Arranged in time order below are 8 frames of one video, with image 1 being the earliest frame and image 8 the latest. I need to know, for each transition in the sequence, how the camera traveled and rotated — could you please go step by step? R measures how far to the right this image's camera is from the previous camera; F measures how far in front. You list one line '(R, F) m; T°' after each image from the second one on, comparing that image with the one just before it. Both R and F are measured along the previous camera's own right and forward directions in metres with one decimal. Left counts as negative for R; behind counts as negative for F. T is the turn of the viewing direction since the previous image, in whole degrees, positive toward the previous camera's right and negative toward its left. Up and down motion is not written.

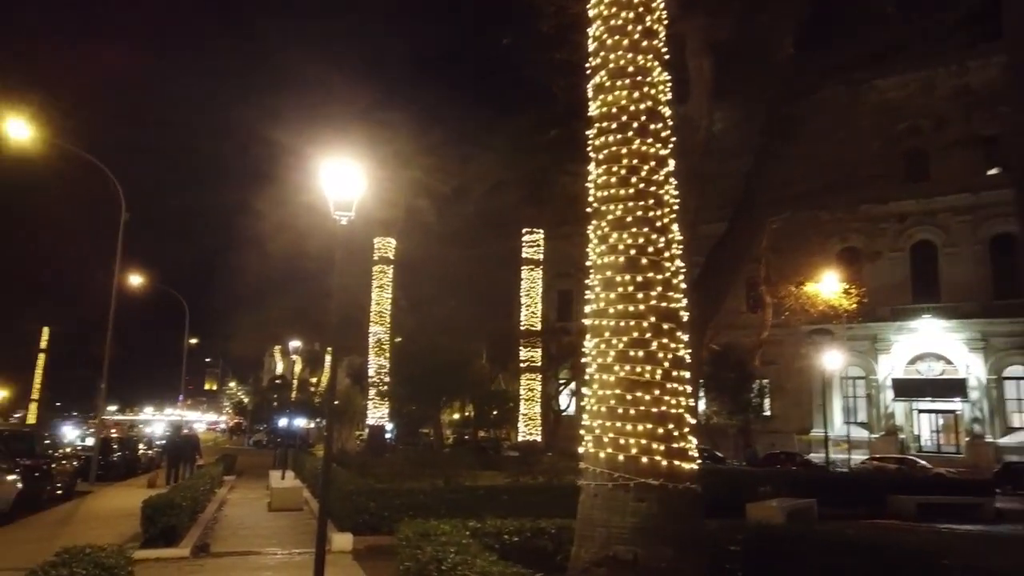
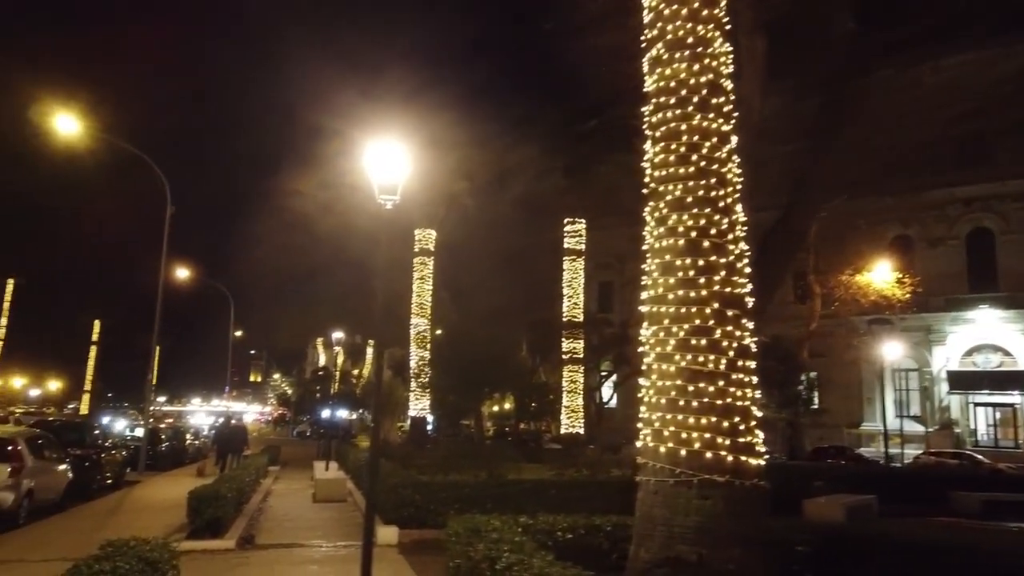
(-0.1, +0.3) m; -3°
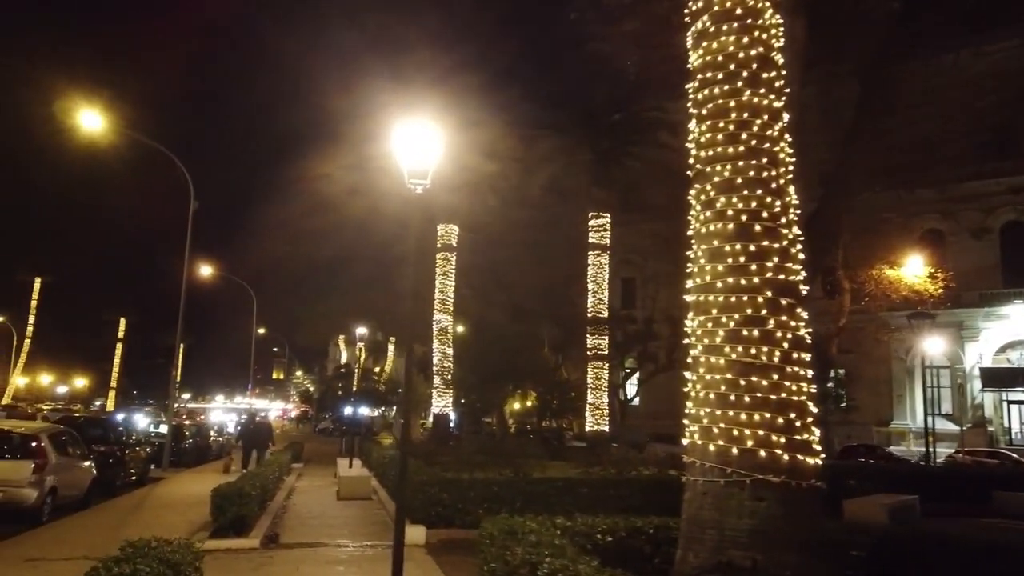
(-0.1, +0.3) m; -1°
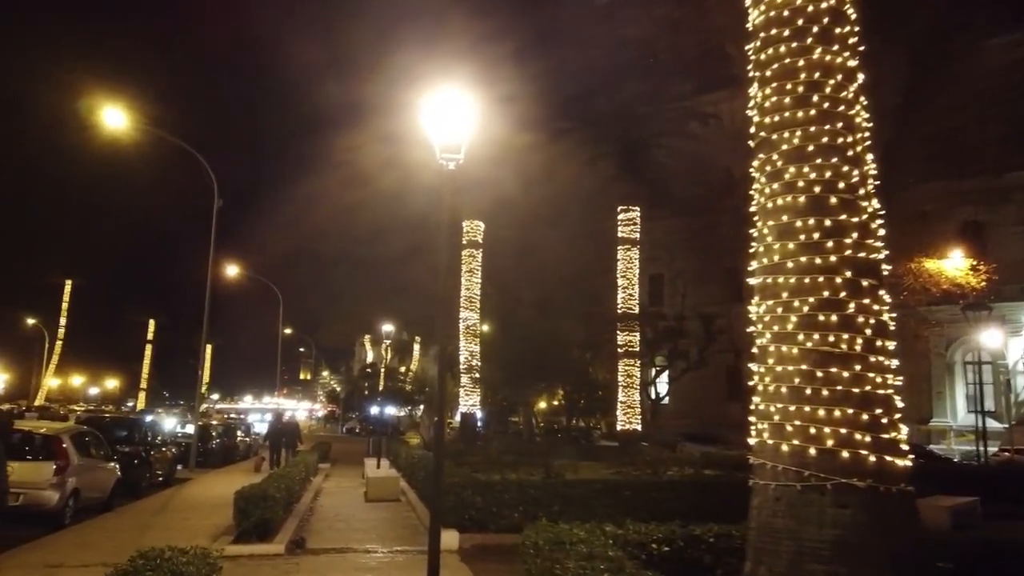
(-0.1, +0.6) m; -2°
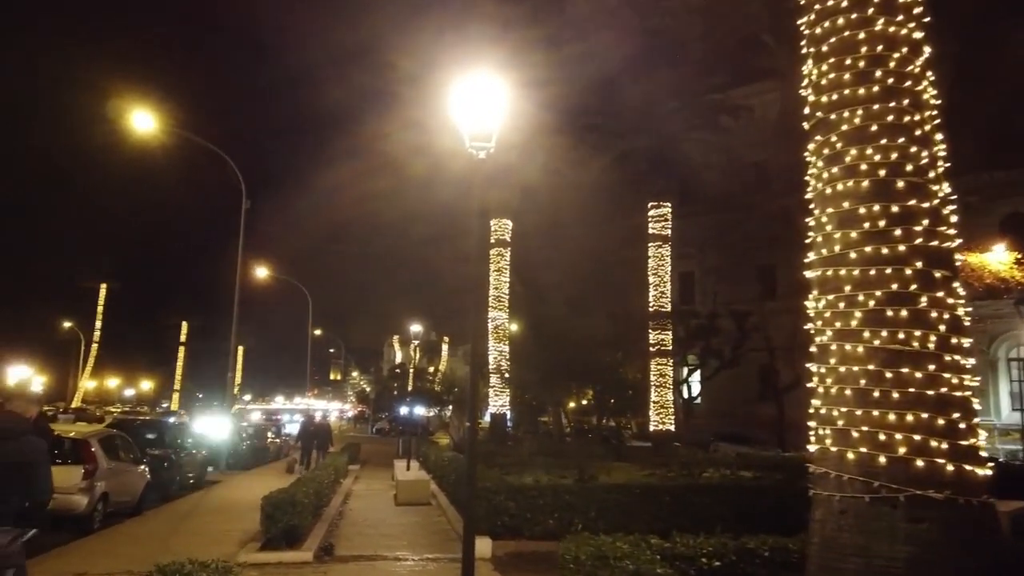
(0.0, +0.4) m; -2°
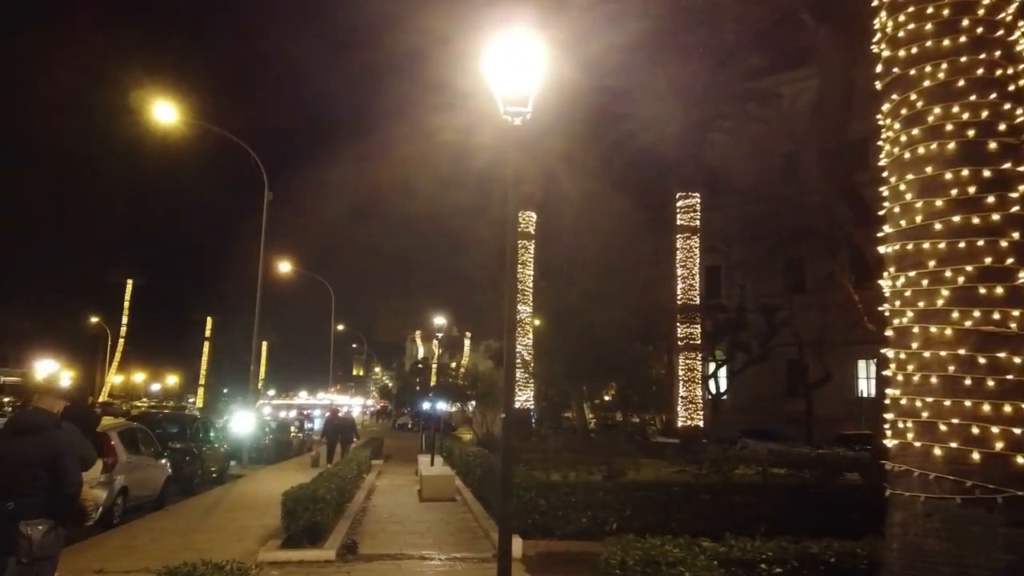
(-0.1, +0.5) m; -1°
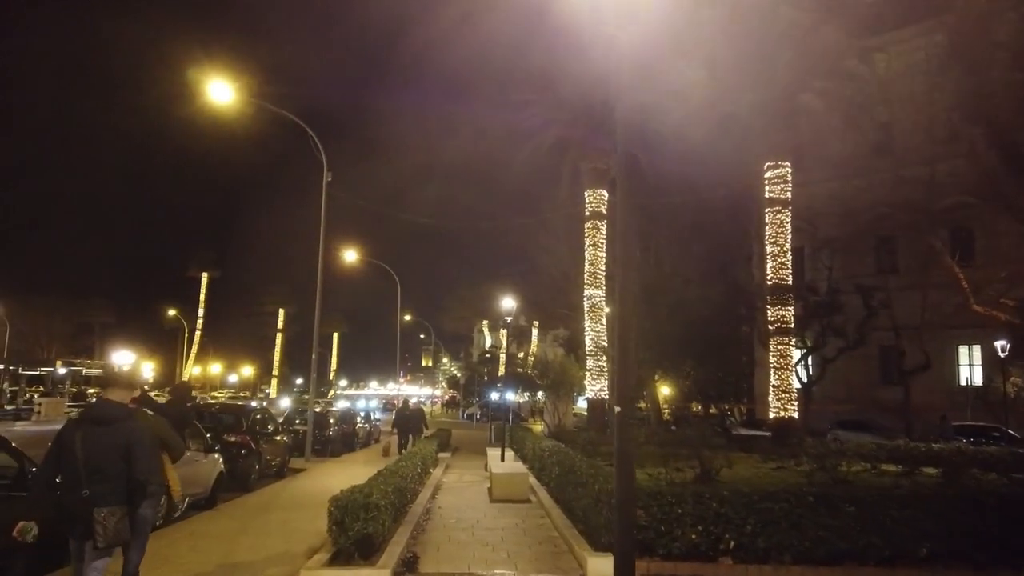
(-0.2, +1.7) m; -4°
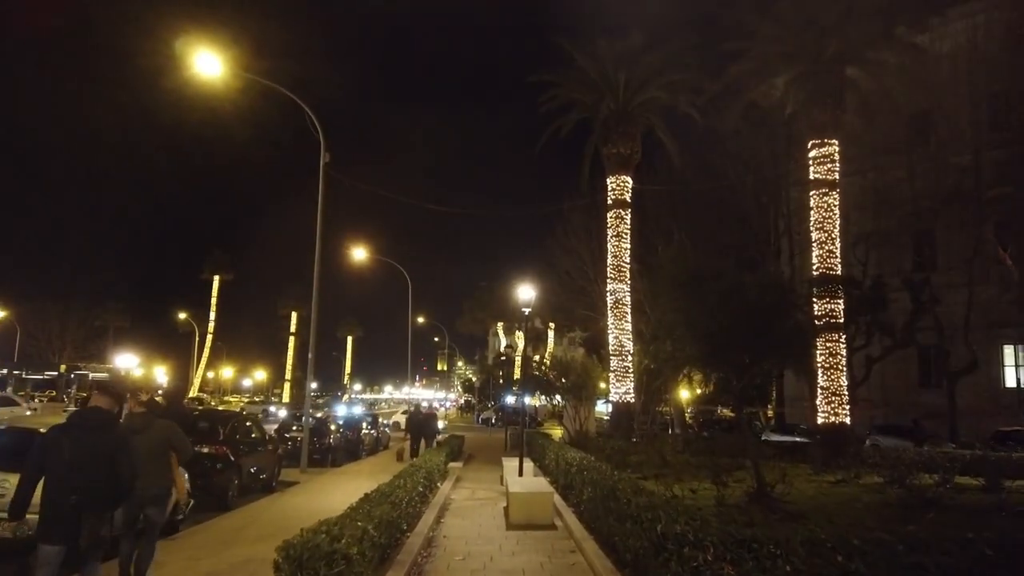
(-0.1, +2.4) m; -1°
